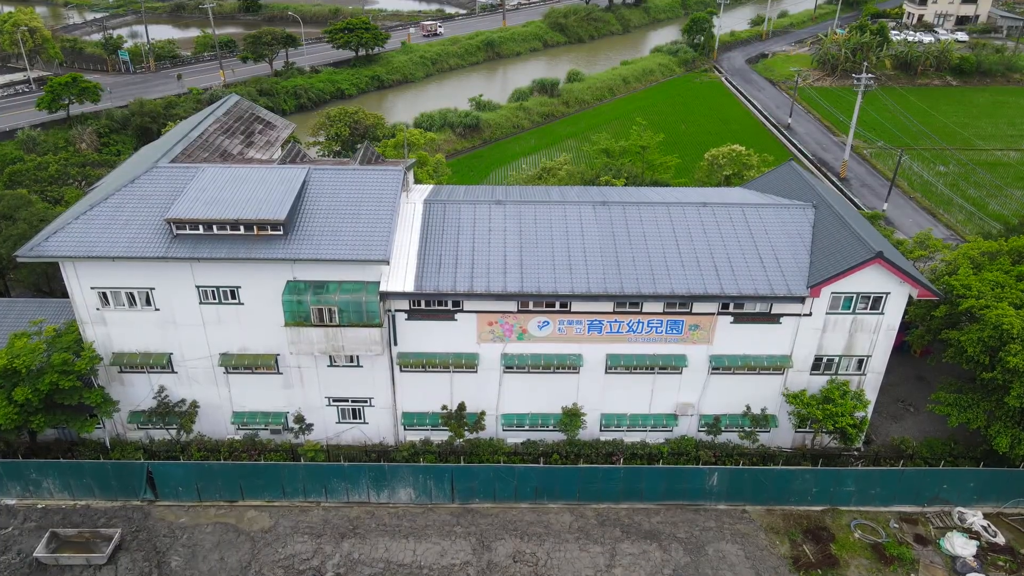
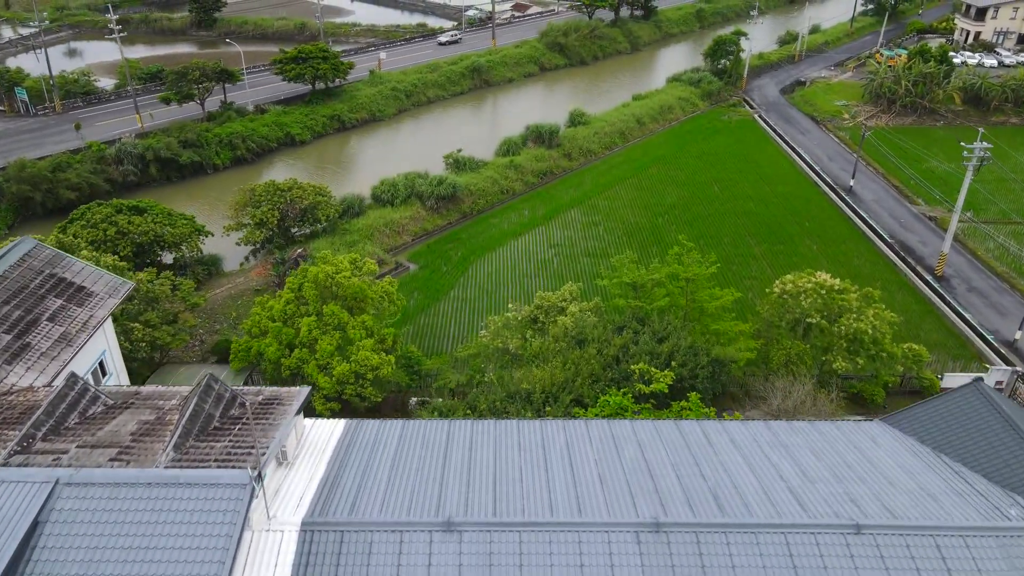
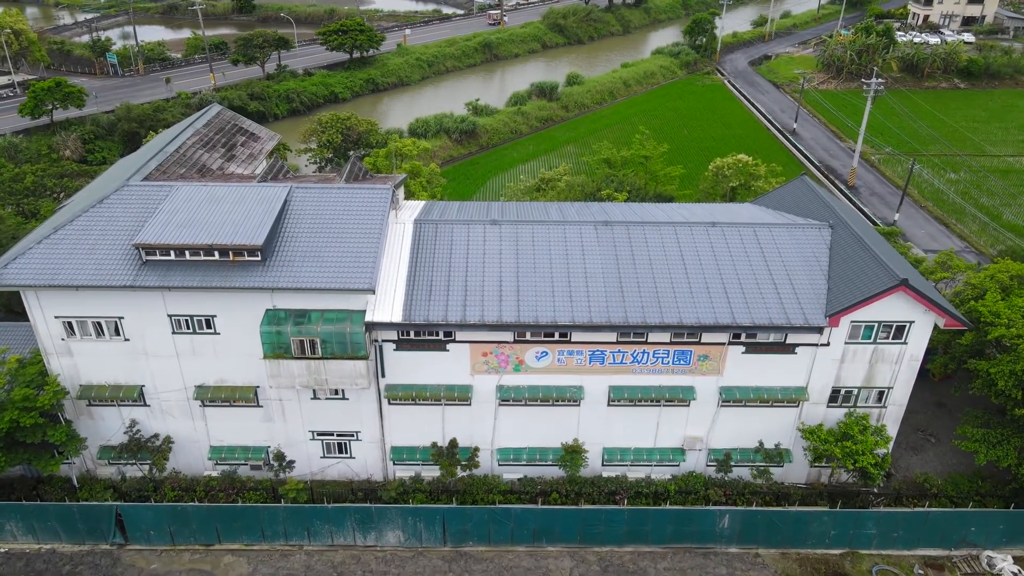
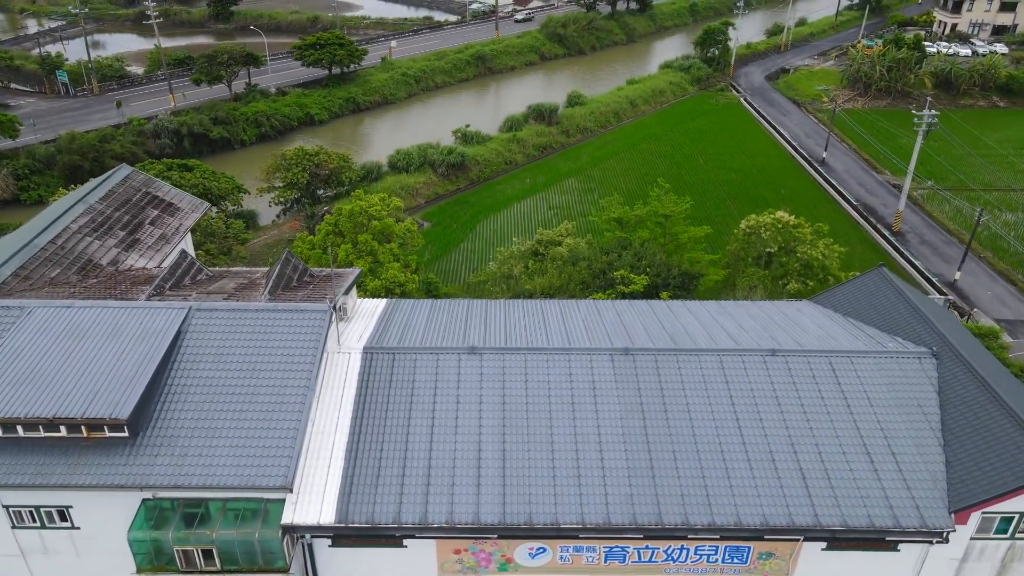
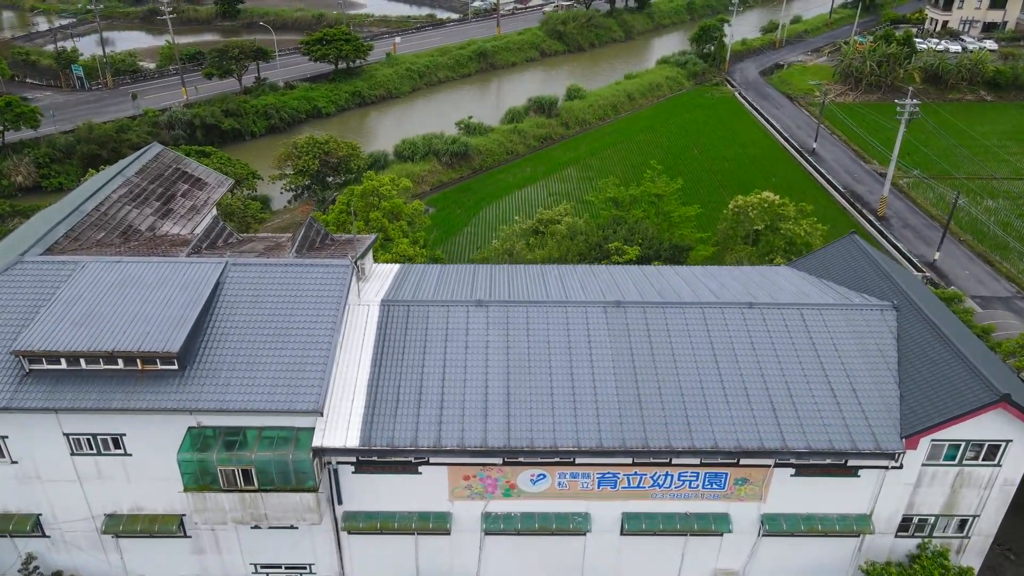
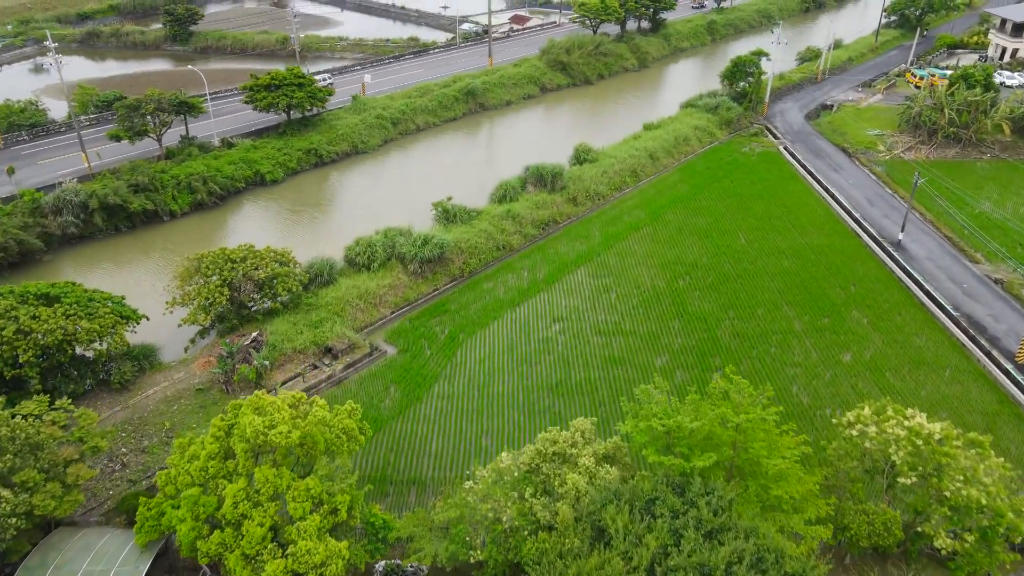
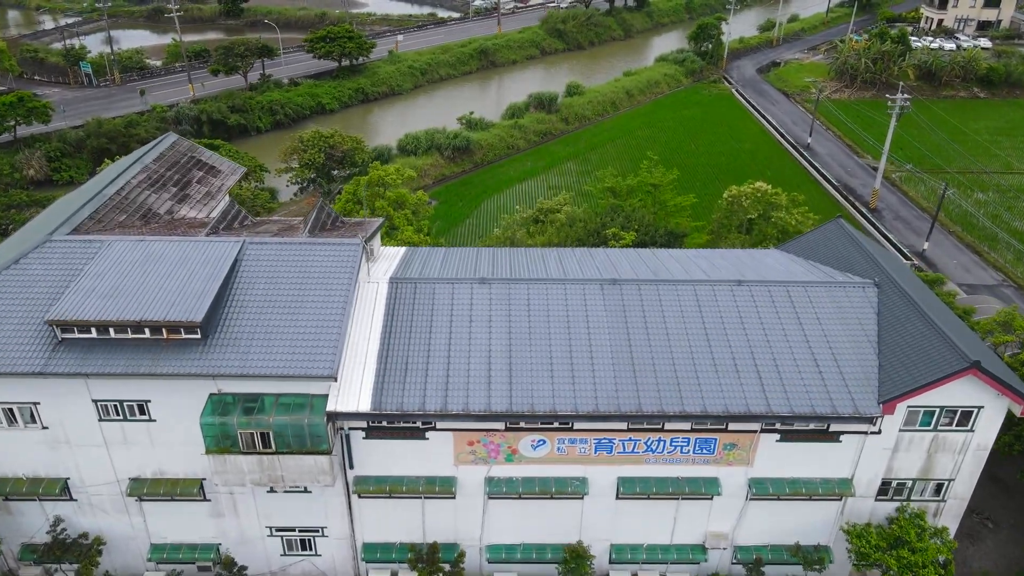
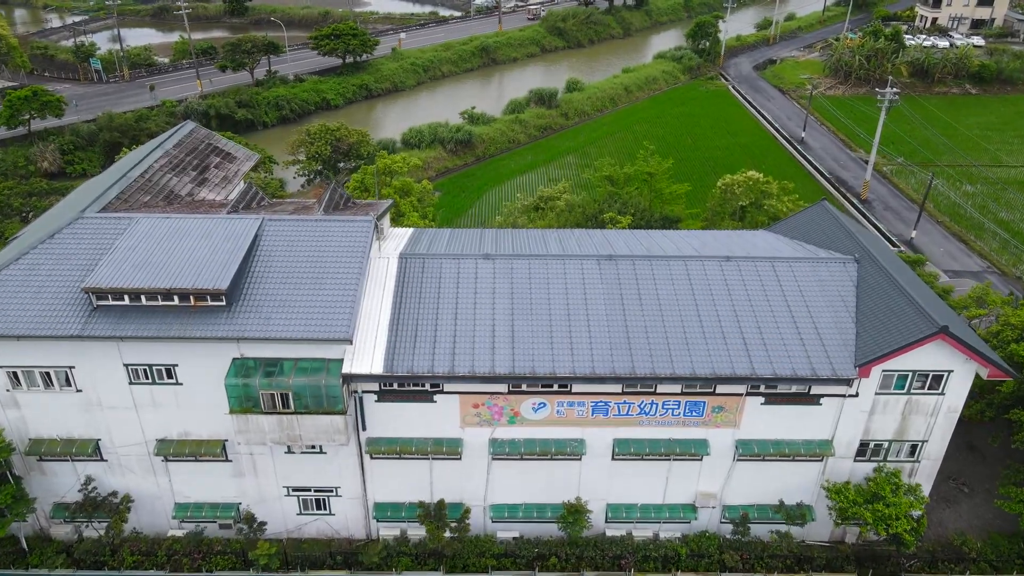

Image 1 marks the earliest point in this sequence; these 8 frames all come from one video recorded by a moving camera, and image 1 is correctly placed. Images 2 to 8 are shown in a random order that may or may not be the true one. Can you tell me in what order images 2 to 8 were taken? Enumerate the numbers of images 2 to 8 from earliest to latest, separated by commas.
3, 8, 7, 5, 4, 2, 6
